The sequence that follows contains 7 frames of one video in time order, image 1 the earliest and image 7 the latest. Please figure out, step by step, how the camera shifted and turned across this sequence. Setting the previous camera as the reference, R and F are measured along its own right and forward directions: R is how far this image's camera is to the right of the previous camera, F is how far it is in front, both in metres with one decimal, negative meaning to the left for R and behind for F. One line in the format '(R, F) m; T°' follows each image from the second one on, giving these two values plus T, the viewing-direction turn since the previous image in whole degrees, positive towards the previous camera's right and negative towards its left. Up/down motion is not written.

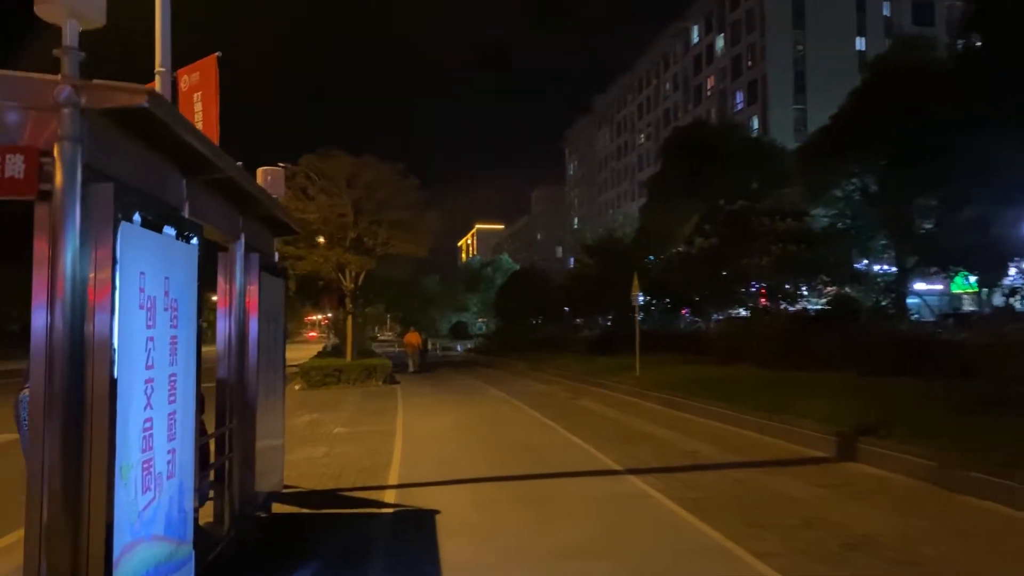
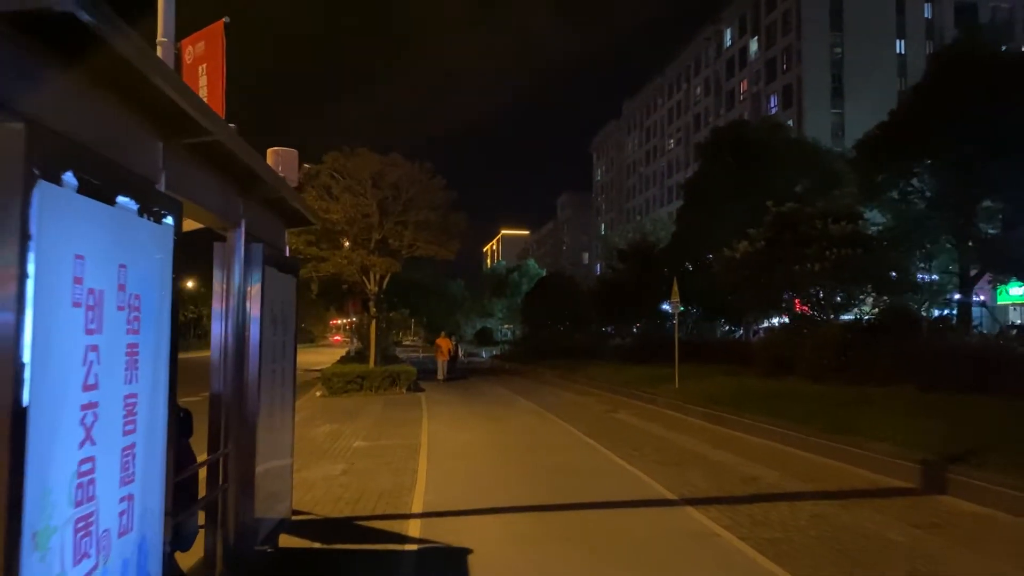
(-0.2, +1.4) m; -2°
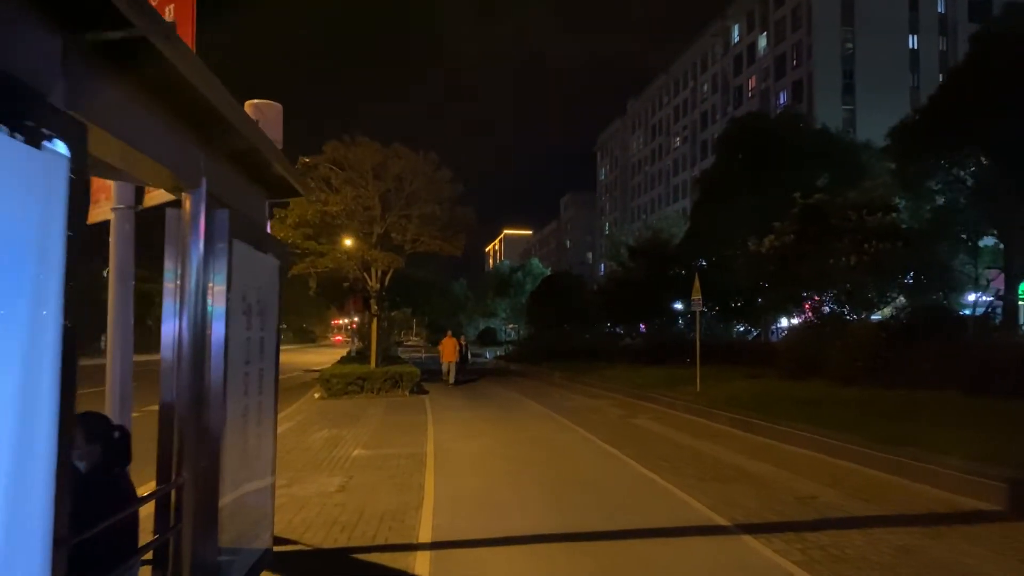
(-0.3, +1.6) m; 0°
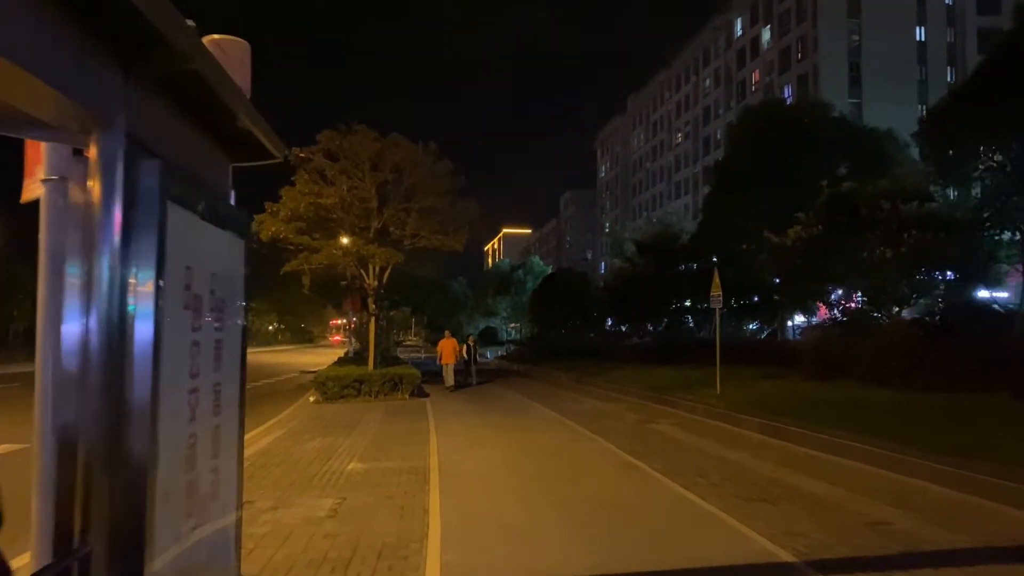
(-0.2, +1.6) m; 0°
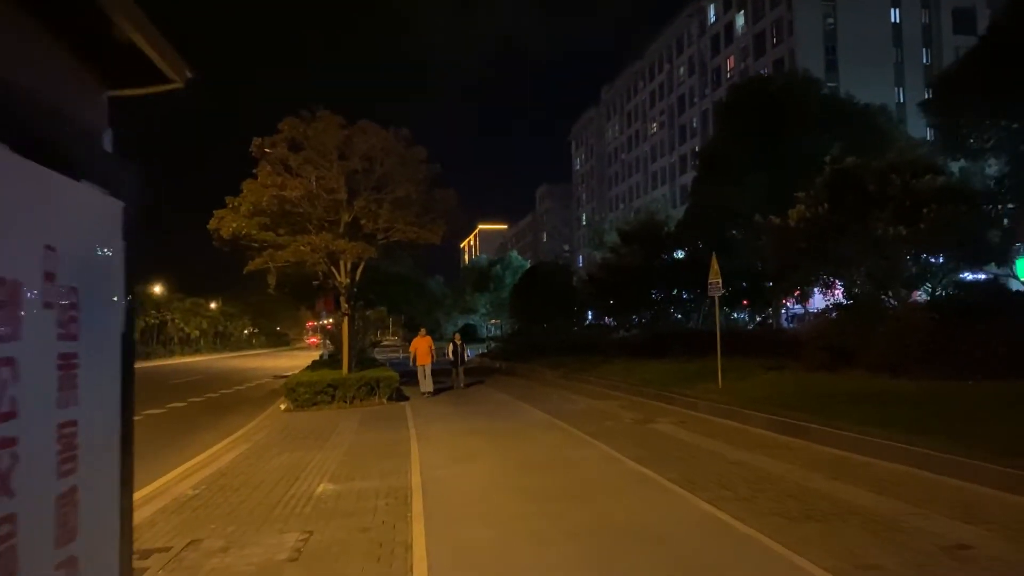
(-0.2, +1.8) m; +2°
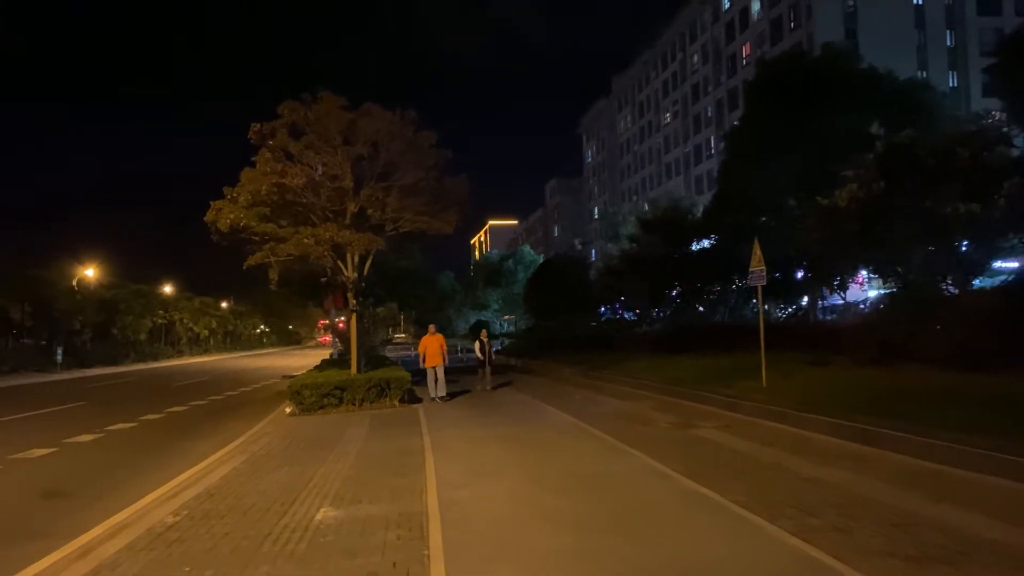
(-0.3, +1.9) m; -1°
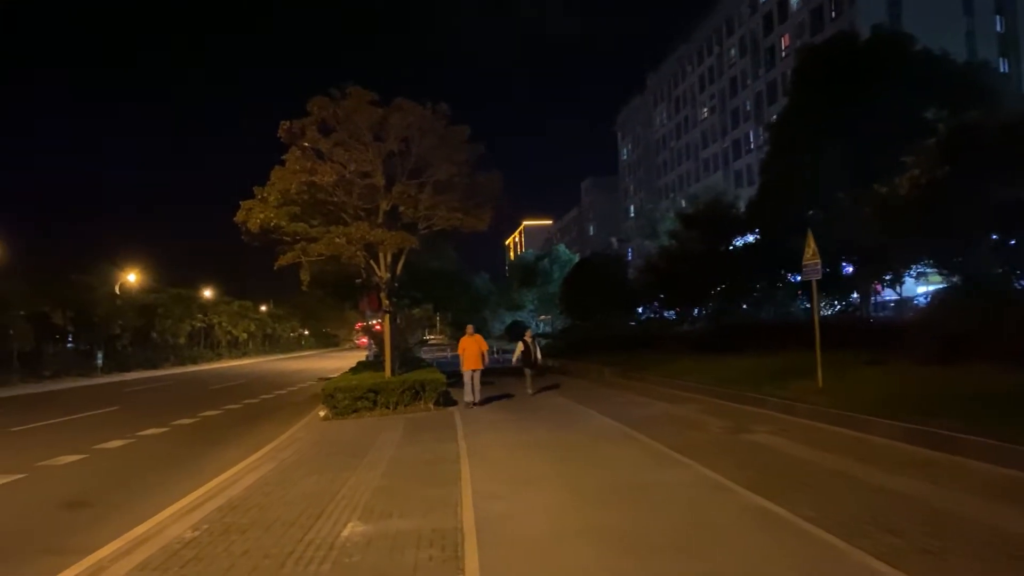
(-0.1, +0.9) m; -3°
